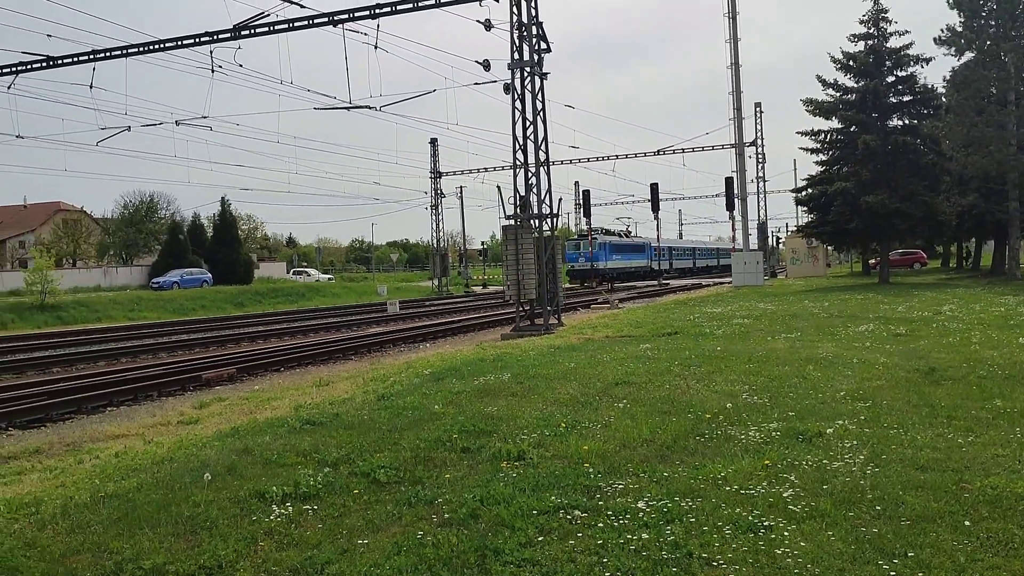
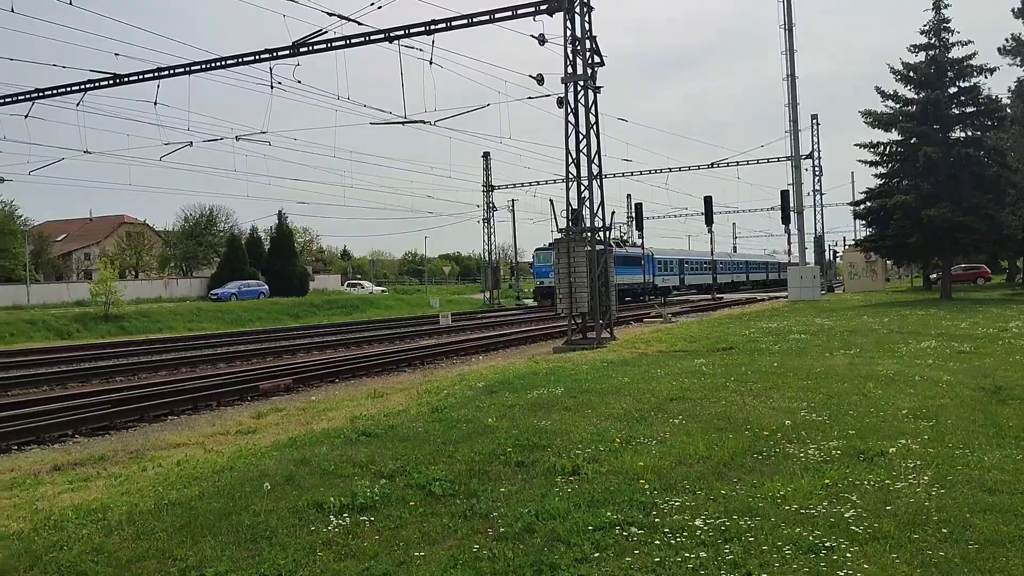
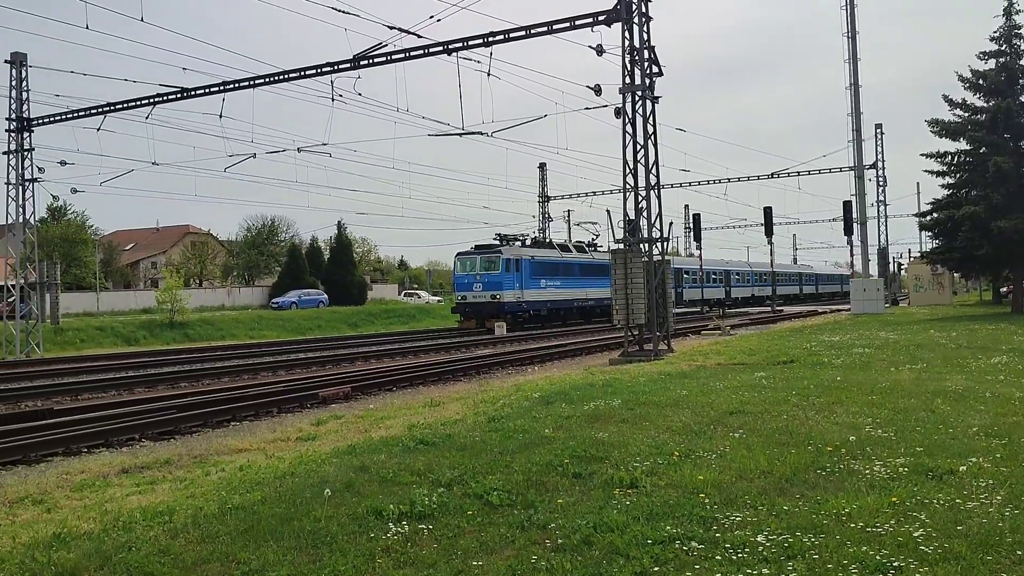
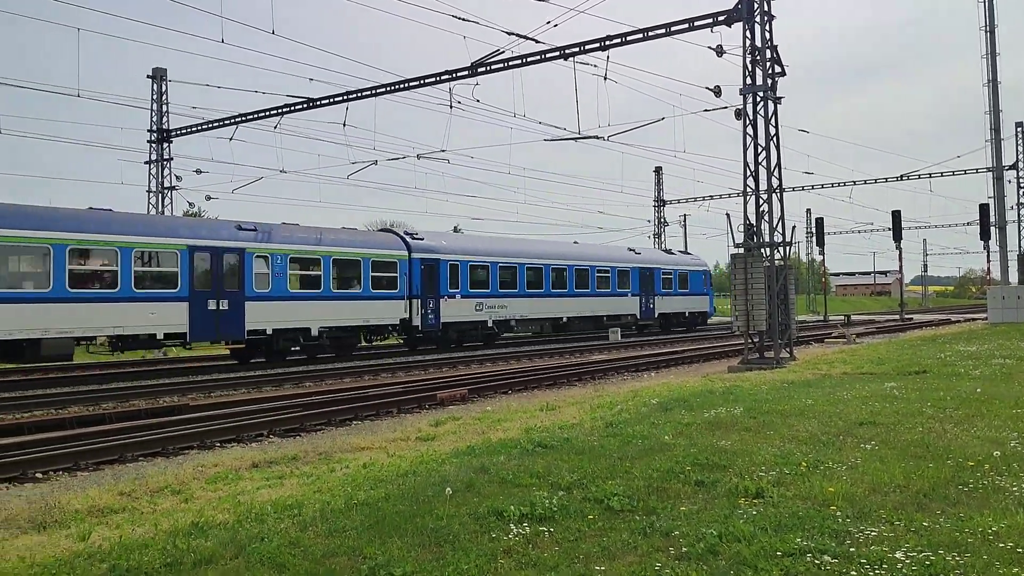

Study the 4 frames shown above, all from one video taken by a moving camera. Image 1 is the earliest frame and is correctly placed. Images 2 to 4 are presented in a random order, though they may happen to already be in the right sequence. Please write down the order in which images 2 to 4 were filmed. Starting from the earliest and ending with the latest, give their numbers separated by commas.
2, 3, 4
